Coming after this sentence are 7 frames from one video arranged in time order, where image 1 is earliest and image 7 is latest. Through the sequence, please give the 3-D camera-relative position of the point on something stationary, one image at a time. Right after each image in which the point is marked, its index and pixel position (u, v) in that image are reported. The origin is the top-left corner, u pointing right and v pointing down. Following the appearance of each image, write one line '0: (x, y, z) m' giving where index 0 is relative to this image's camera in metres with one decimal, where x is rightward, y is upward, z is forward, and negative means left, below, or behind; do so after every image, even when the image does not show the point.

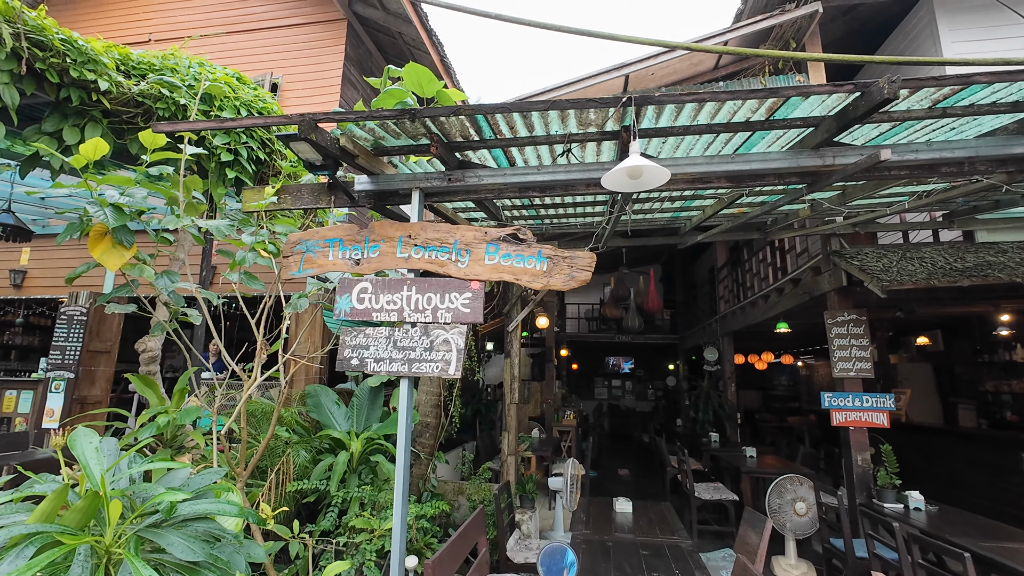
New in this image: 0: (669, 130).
0: (+0.8, +0.9, +2.6) m
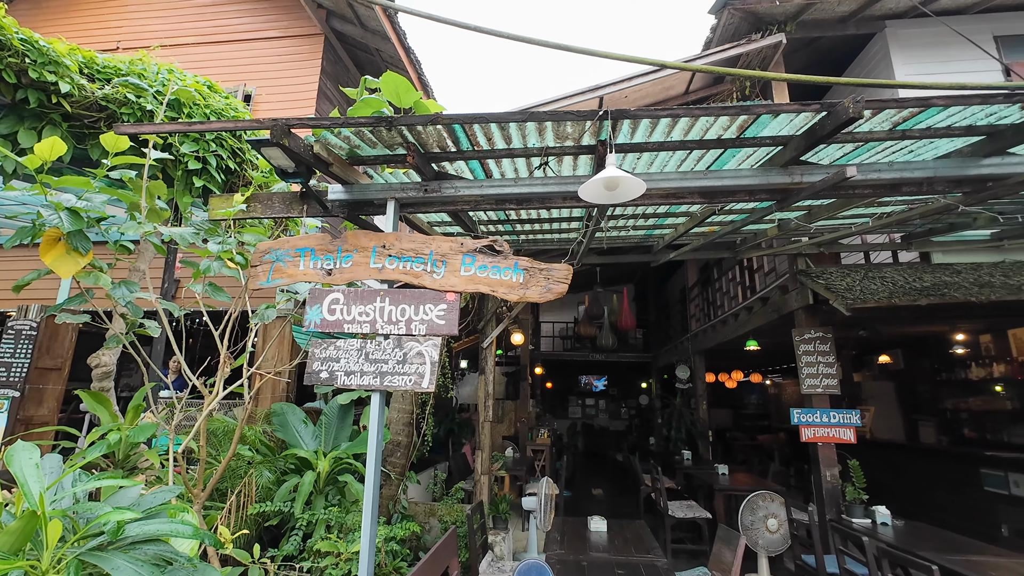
0: (+0.7, +0.8, +2.6) m
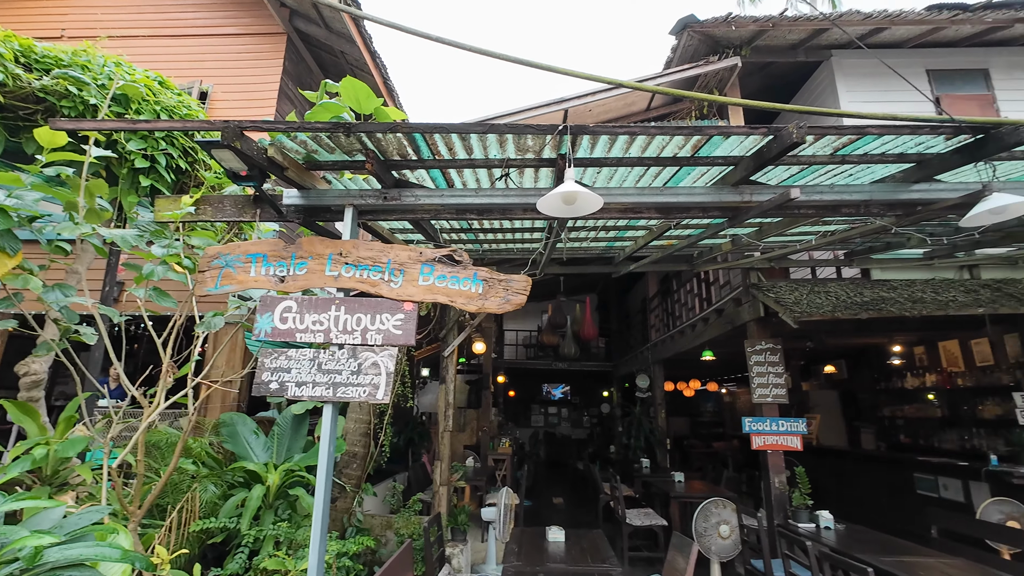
0: (+0.5, +0.7, +2.7) m
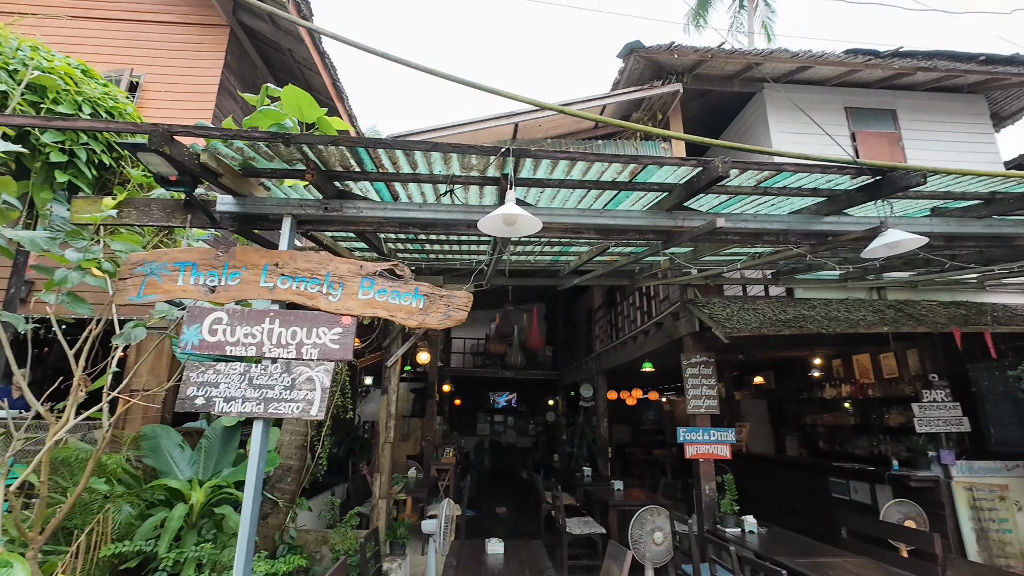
0: (+0.2, +0.6, +2.8) m
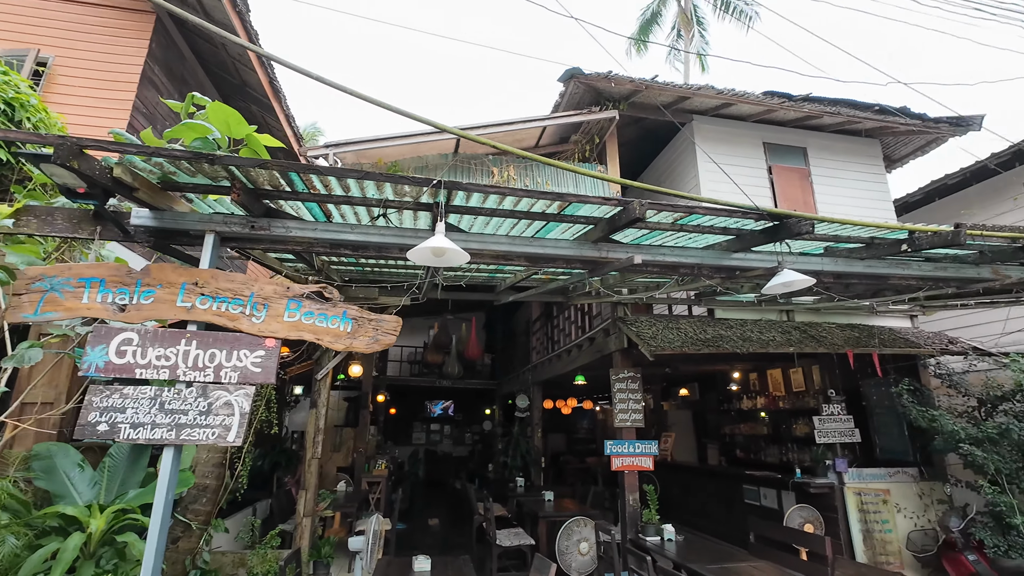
0: (-0.2, +0.5, +2.8) m
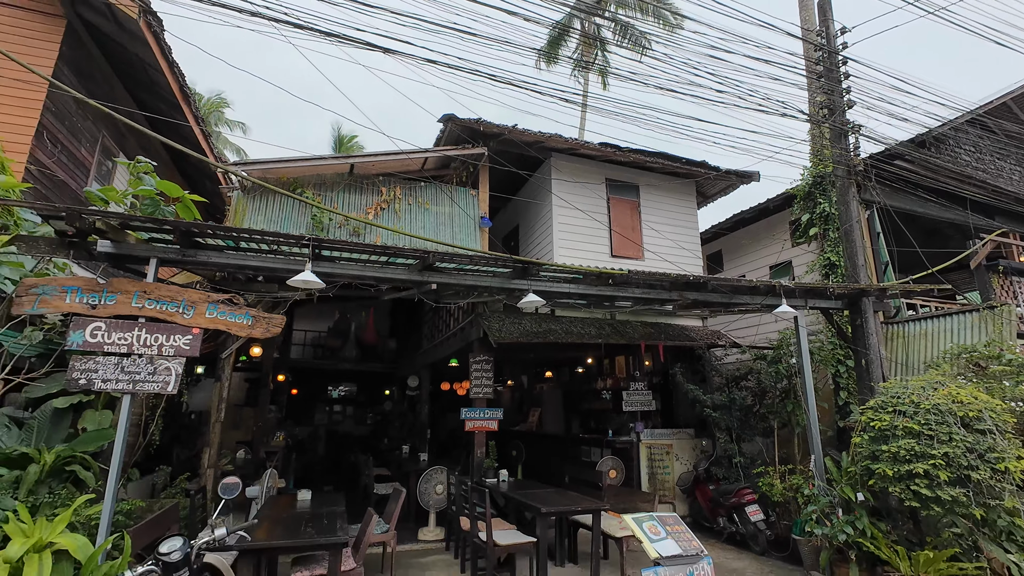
0: (-1.6, +0.4, +4.5) m
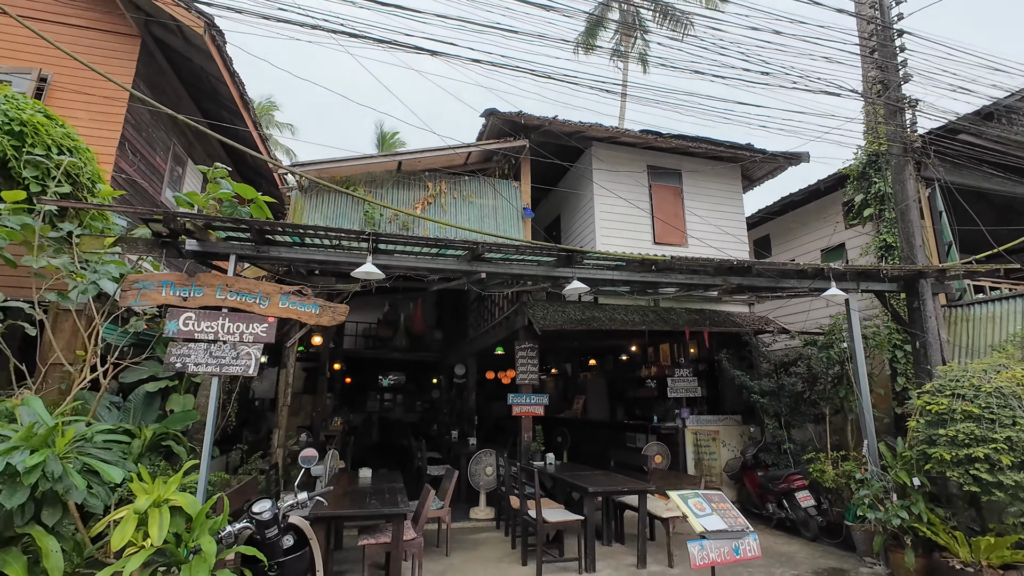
0: (-1.2, +0.5, +4.8) m
